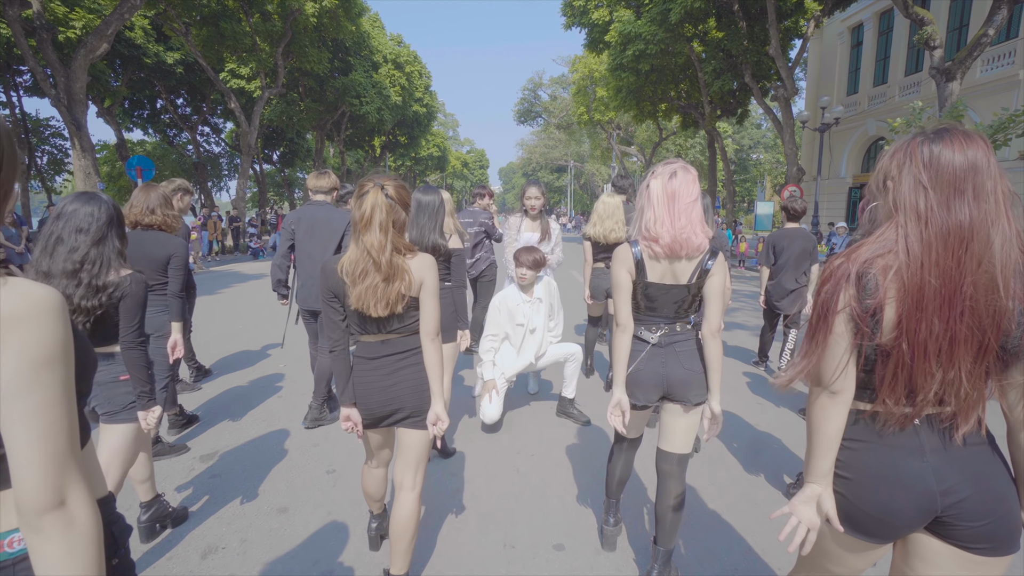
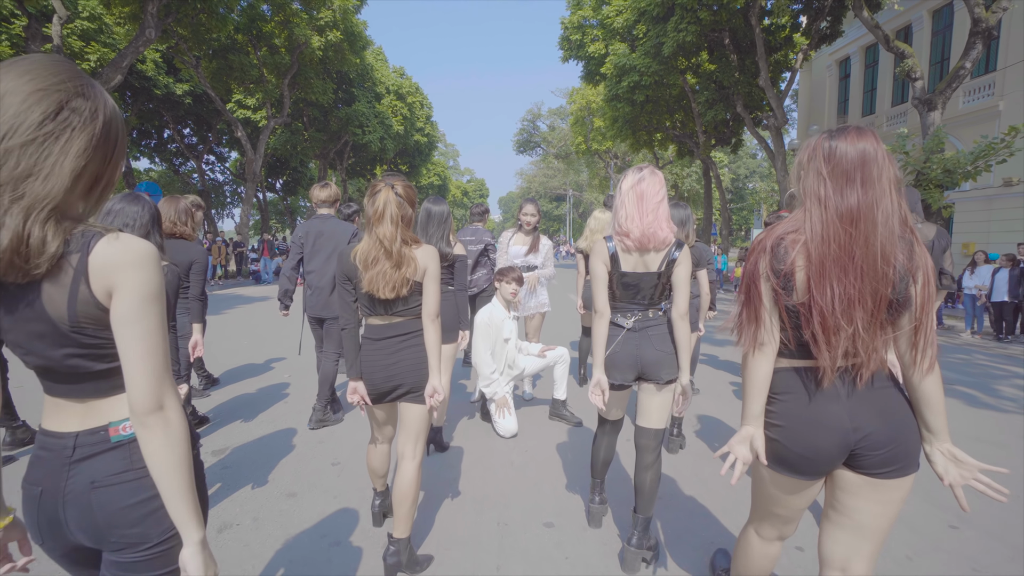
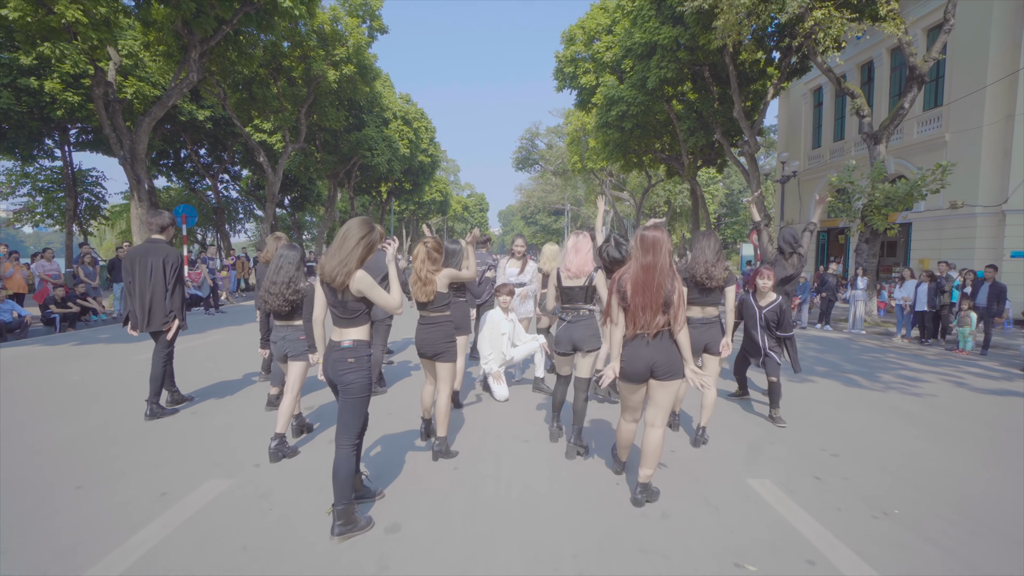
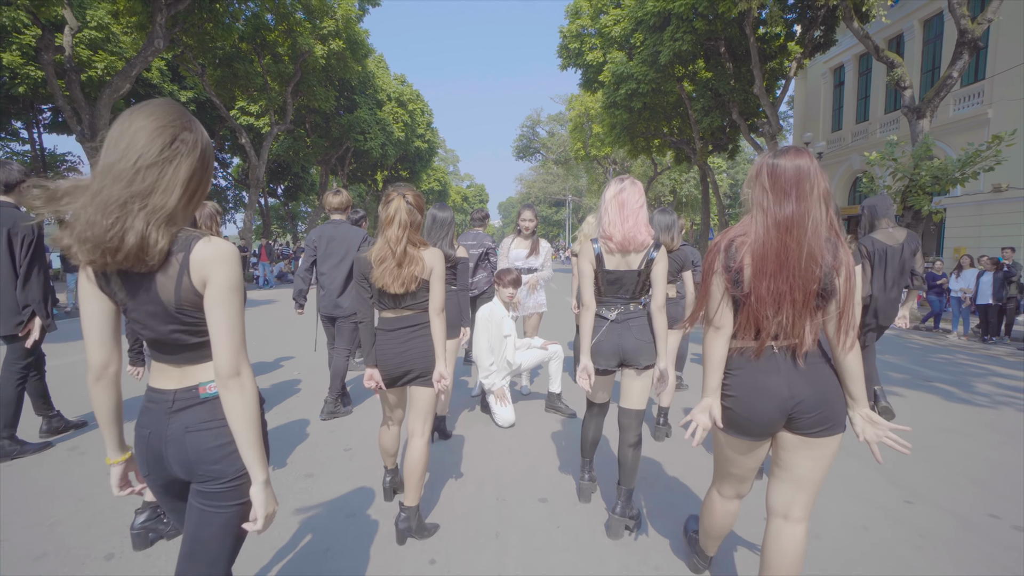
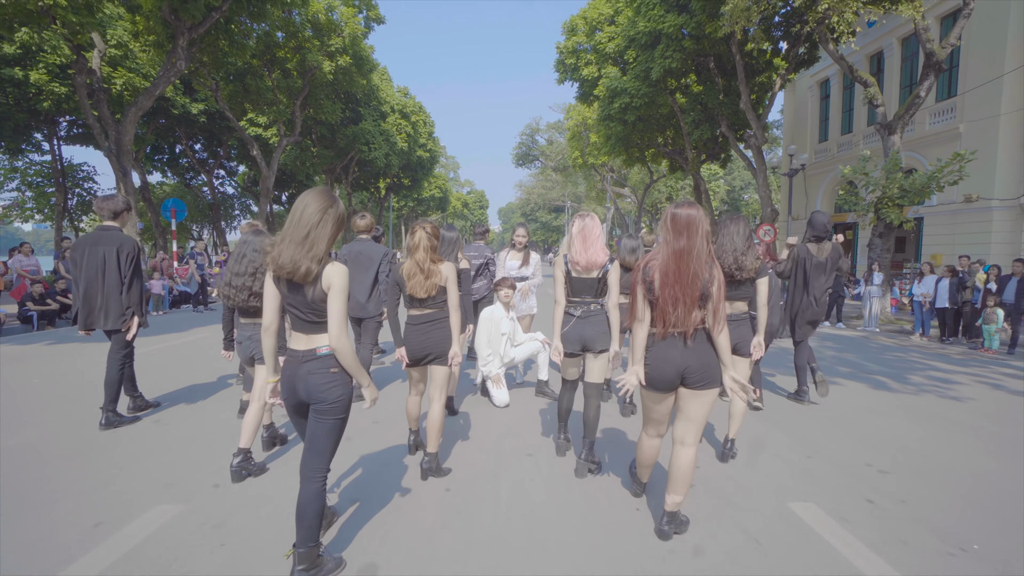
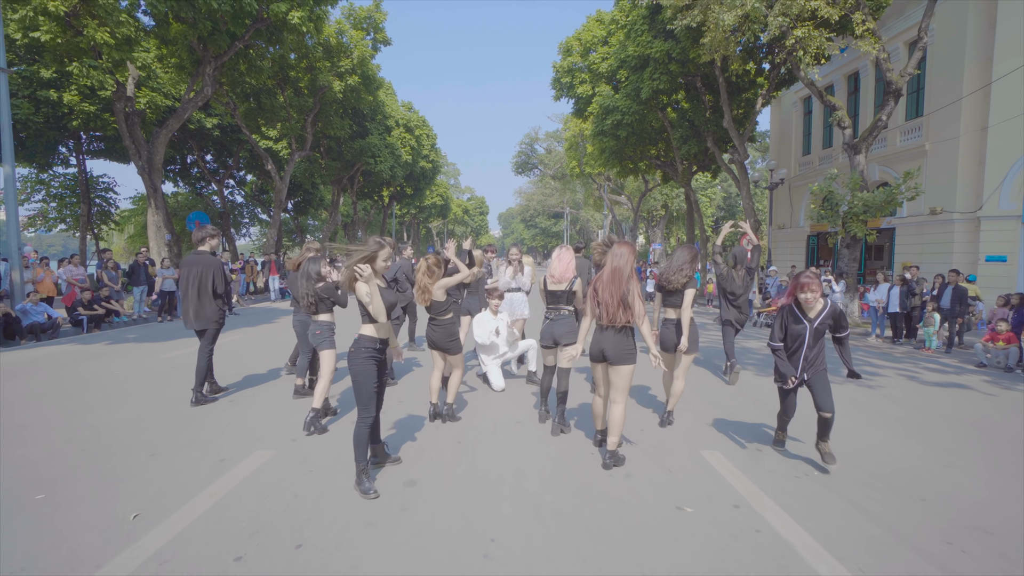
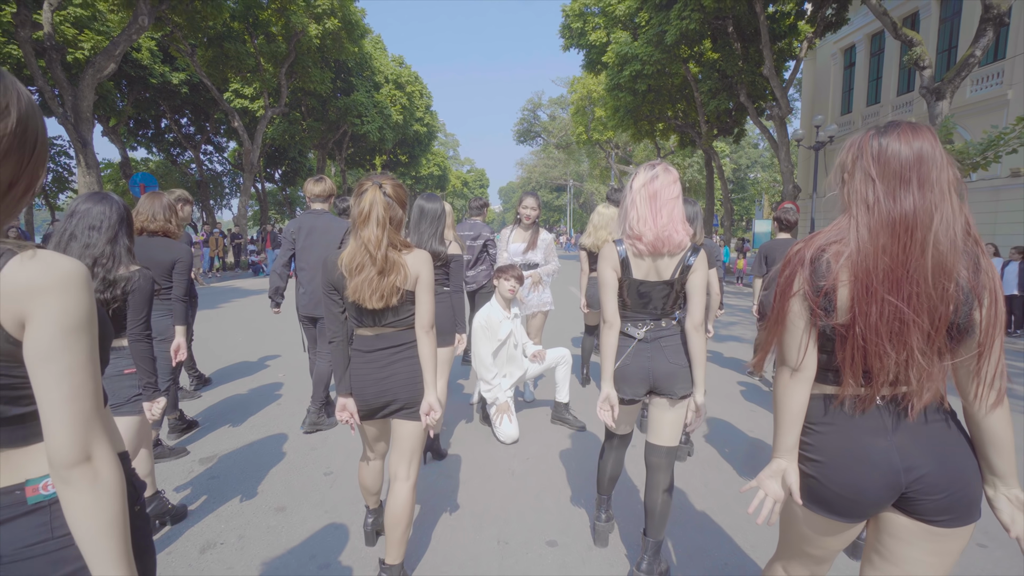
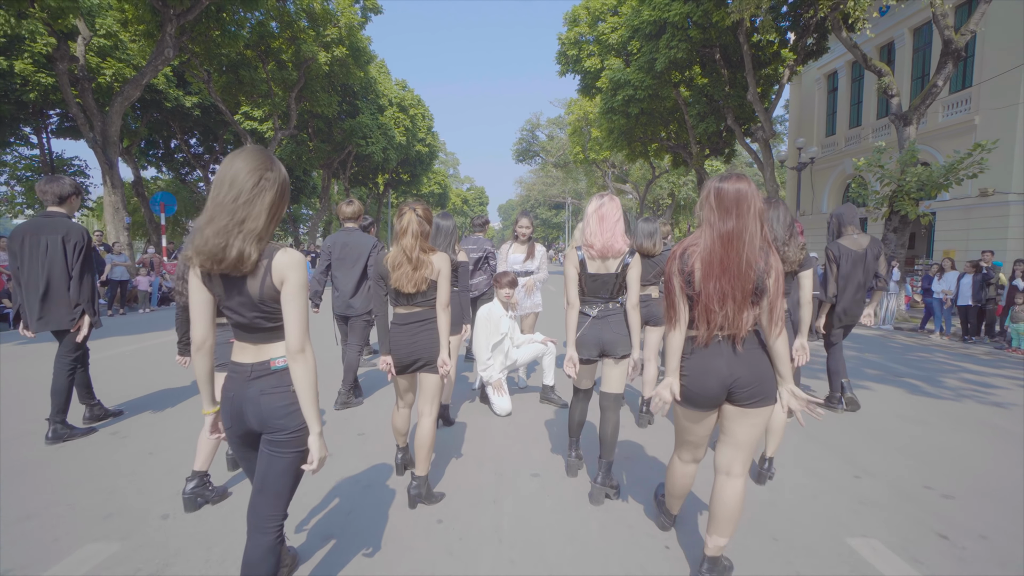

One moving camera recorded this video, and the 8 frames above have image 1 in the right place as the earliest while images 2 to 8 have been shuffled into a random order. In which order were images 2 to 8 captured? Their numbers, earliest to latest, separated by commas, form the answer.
7, 2, 4, 8, 5, 3, 6
